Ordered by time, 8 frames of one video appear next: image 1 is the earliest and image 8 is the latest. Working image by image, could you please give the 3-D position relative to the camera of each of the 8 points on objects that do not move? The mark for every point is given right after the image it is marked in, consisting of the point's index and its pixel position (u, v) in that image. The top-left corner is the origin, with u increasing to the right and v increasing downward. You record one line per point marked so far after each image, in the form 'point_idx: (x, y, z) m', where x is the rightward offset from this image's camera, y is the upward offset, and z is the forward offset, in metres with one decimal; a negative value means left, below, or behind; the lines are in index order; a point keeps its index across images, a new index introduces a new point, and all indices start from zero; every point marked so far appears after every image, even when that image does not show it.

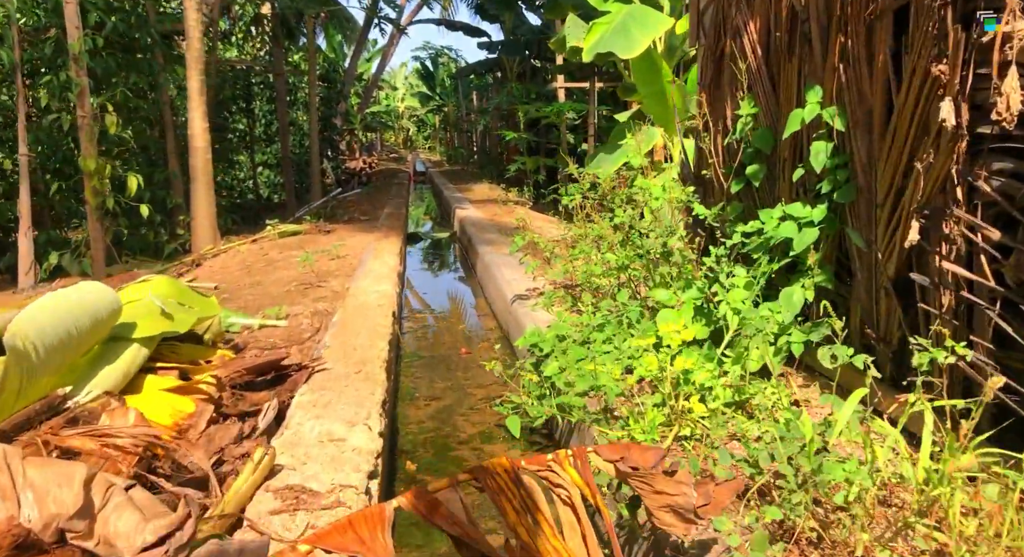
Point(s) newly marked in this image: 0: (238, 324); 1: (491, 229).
0: (-1.6, -0.3, +4.0) m
1: (-0.2, +0.5, +7.5) m
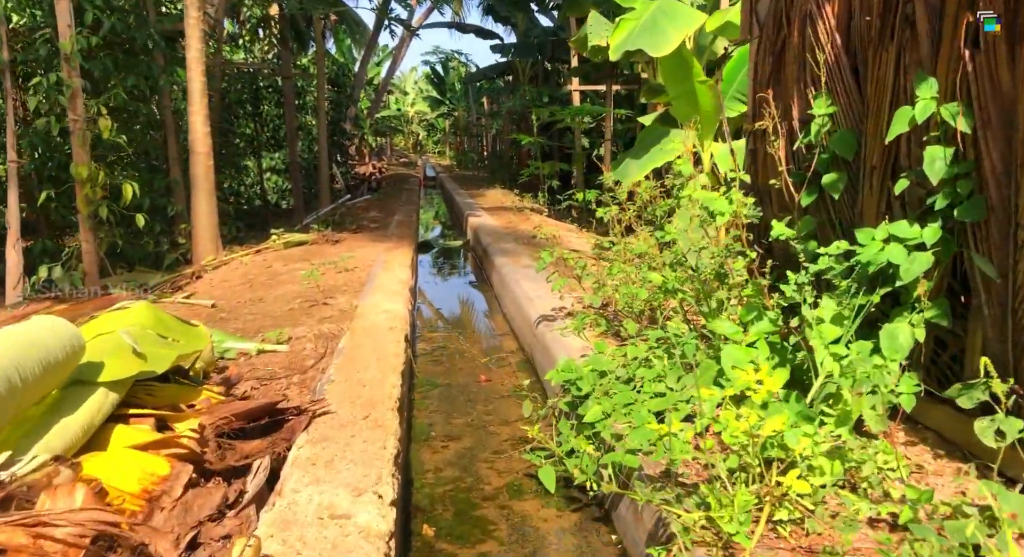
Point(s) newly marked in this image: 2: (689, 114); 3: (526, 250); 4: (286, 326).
0: (-1.4, -0.4, +3.6) m
1: (0.0, +0.4, +7.1) m
2: (+1.6, +1.5, +6.2) m
3: (+0.1, +0.2, +6.4) m
4: (-1.3, -0.3, +4.0) m
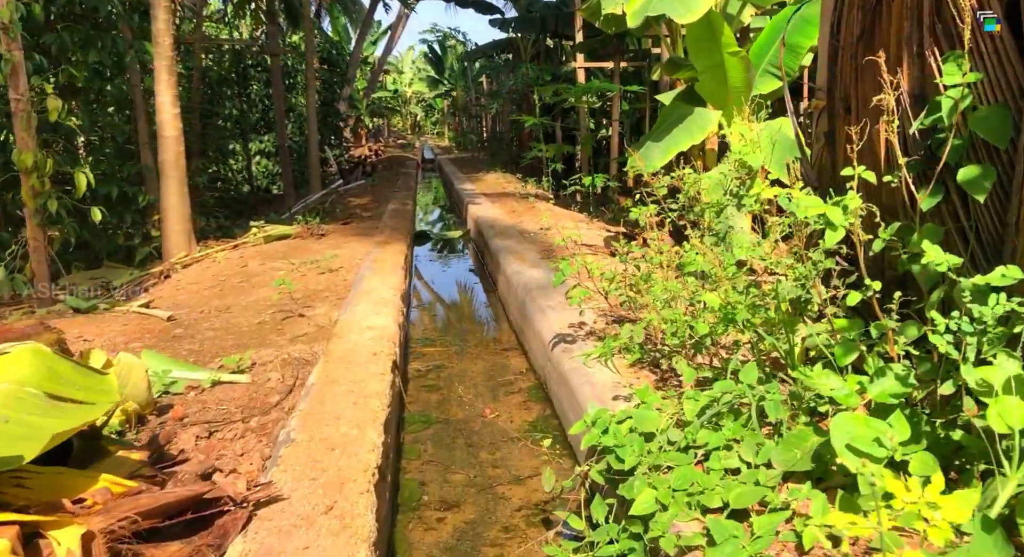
0: (-1.4, -0.4, +2.9) m
1: (0.0, +0.4, +6.4) m
2: (+1.6, +1.5, +5.5) m
3: (+0.2, +0.3, +5.8) m
4: (-1.3, -0.3, +3.4) m
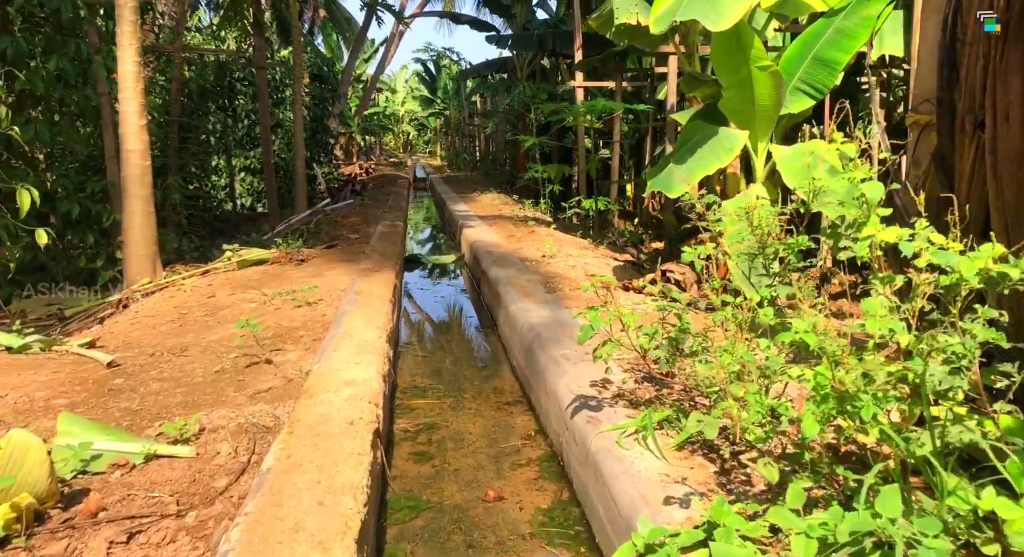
0: (-1.3, -0.6, +2.3) m
1: (0.0, +0.1, +5.9) m
2: (+1.6, +1.2, +4.9) m
3: (+0.2, 0.0, +5.2) m
4: (-1.2, -0.5, +2.7) m
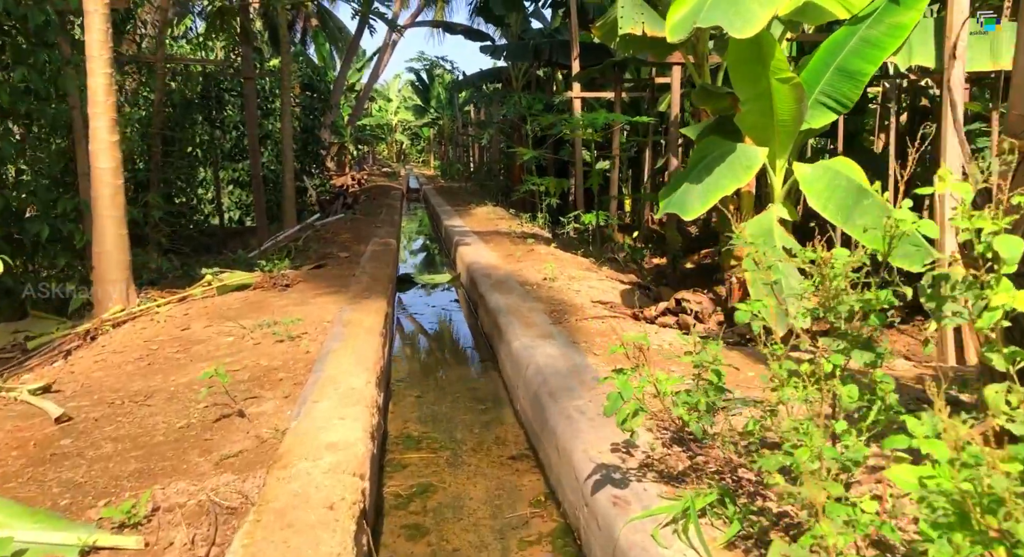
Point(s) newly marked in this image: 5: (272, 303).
0: (-1.3, -0.7, +1.9) m
1: (0.0, -0.1, +5.5) m
2: (+1.6, +1.0, +4.6) m
3: (+0.2, -0.2, +4.8) m
4: (-1.2, -0.7, +2.3) m
5: (-1.7, -0.2, +5.0) m
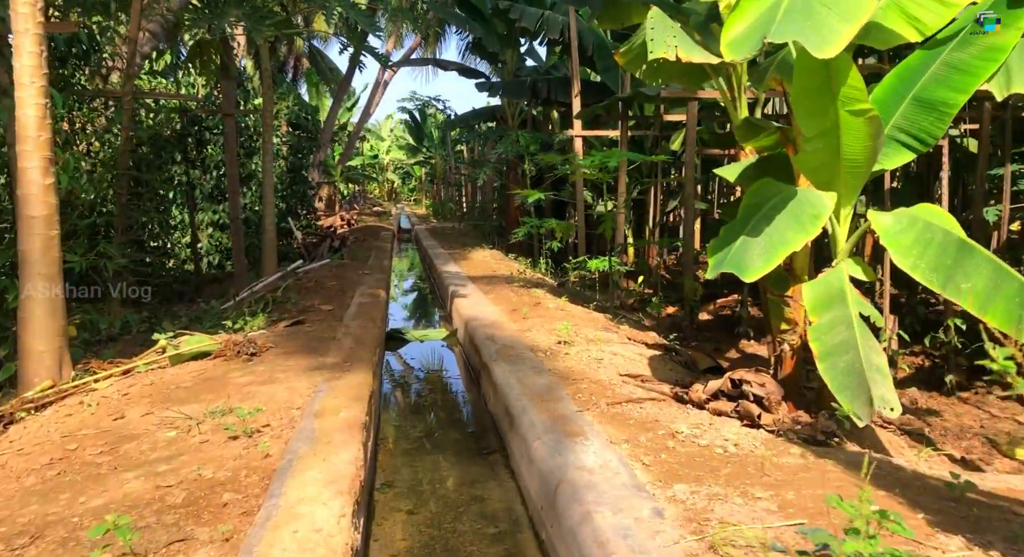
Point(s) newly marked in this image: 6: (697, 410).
0: (-1.2, -1.0, +1.0) m
1: (+0.1, -0.5, +4.6) m
2: (+1.7, +0.6, +3.8) m
3: (+0.3, -0.6, +4.0) m
4: (-1.1, -0.9, +1.4) m
5: (-1.7, -0.6, +4.1) m
6: (+0.9, -0.7, +3.5) m
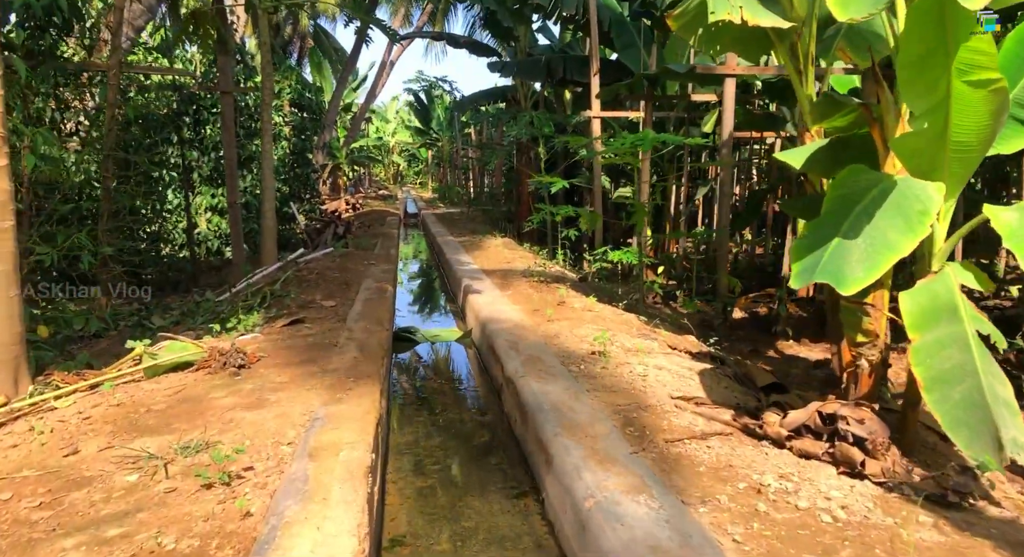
0: (-1.1, -1.1, +0.4) m
1: (+0.2, -0.5, +4.0) m
2: (+1.9, +0.6, +3.1) m
3: (+0.4, -0.6, +3.3) m
4: (-0.9, -1.0, +0.8) m
5: (-1.5, -0.6, +3.5) m
6: (+1.1, -0.7, +2.8) m
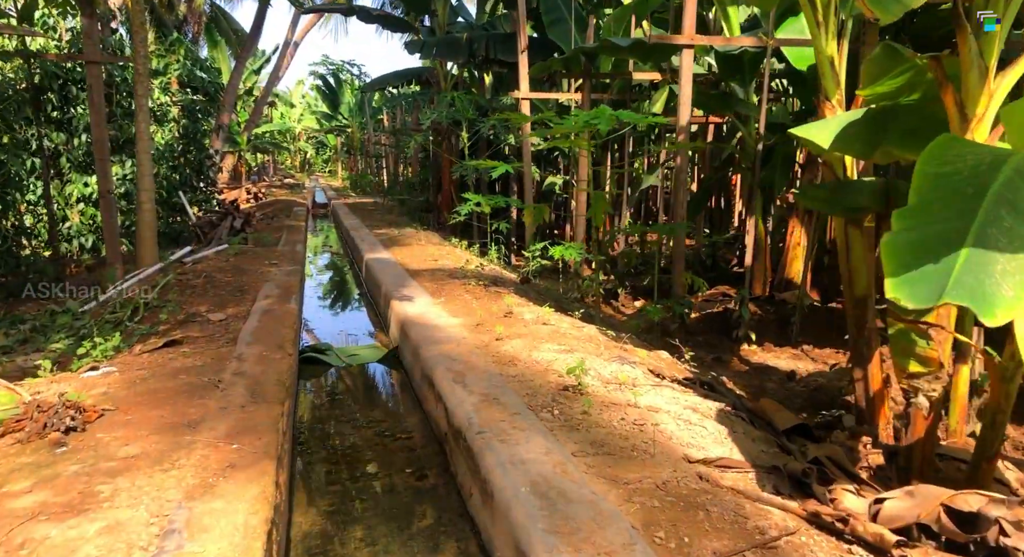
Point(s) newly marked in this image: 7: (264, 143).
0: (-0.8, -1.2, -0.8) m
1: (0.0, -0.6, +2.9) m
2: (+1.7, +0.5, +2.3) m
3: (+0.3, -0.7, +2.3) m
4: (-0.7, -1.2, -0.3) m
5: (-1.6, -0.7, +2.2) m
6: (+1.0, -0.8, +1.9) m
7: (-6.7, +3.7, +18.7) m
